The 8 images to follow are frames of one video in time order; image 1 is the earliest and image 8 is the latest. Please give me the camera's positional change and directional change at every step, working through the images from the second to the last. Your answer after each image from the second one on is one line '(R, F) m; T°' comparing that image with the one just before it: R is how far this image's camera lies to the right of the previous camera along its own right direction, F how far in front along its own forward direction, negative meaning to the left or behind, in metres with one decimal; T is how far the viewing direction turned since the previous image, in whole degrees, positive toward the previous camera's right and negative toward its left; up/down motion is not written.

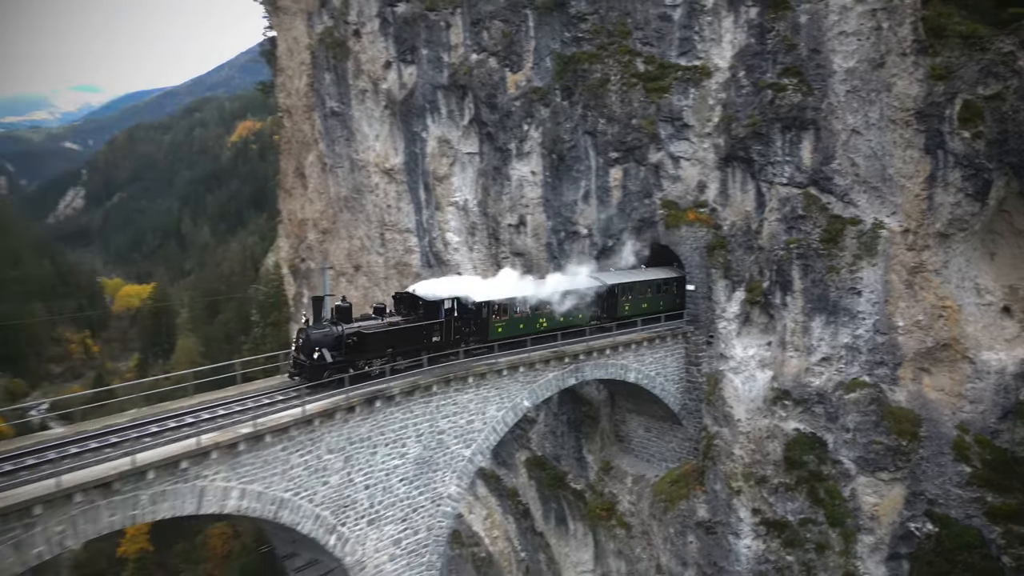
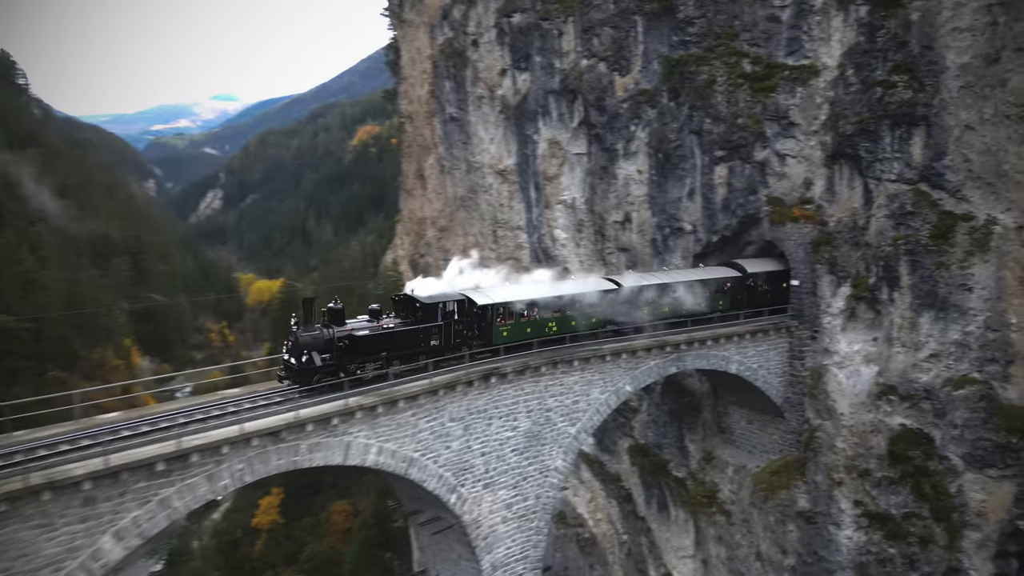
(+0.1, -1.4) m; -9°
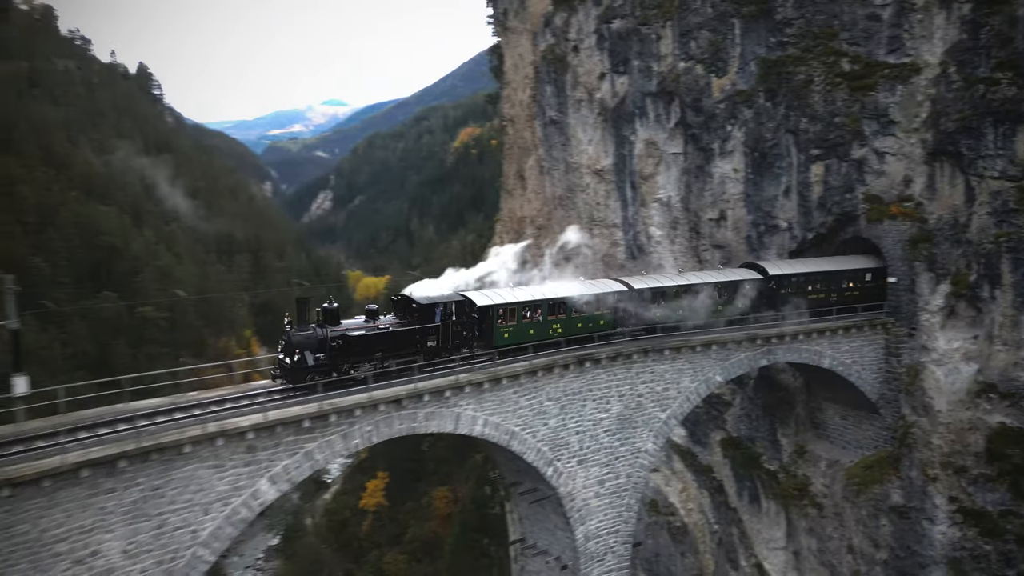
(+0.1, -1.5) m; -8°
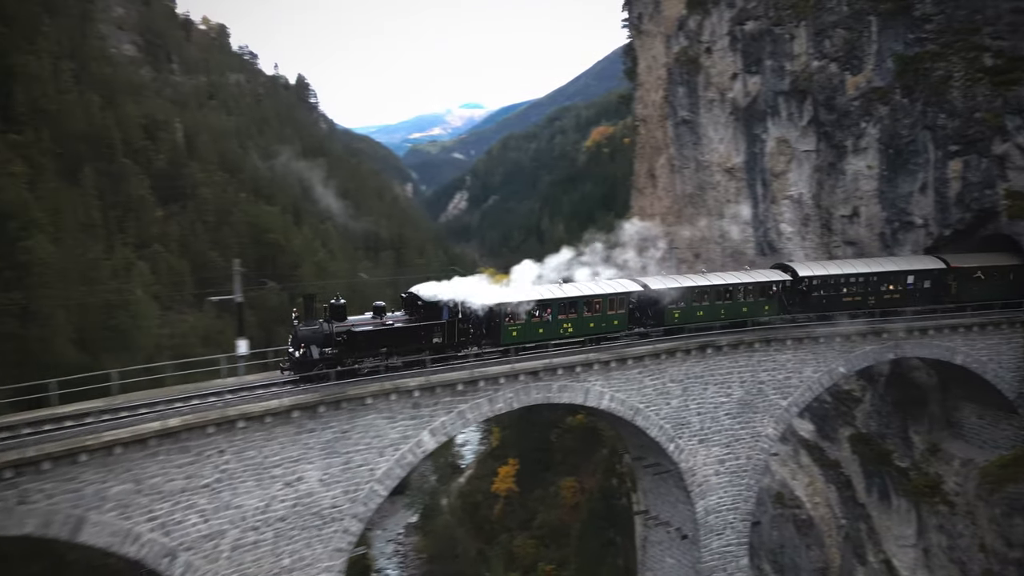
(+0.1, -2.0) m; -10°
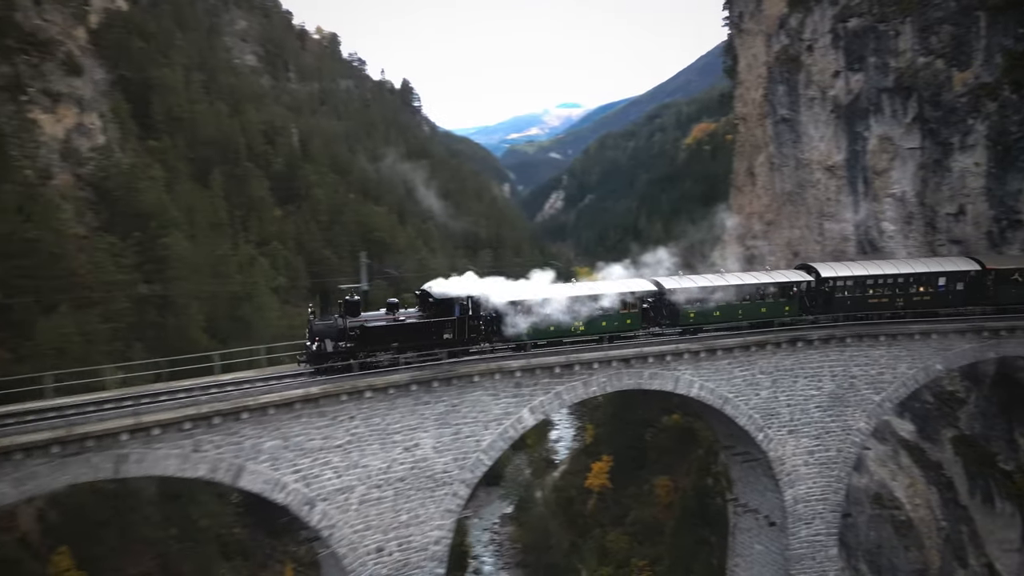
(0.0, -1.5) m; -8°
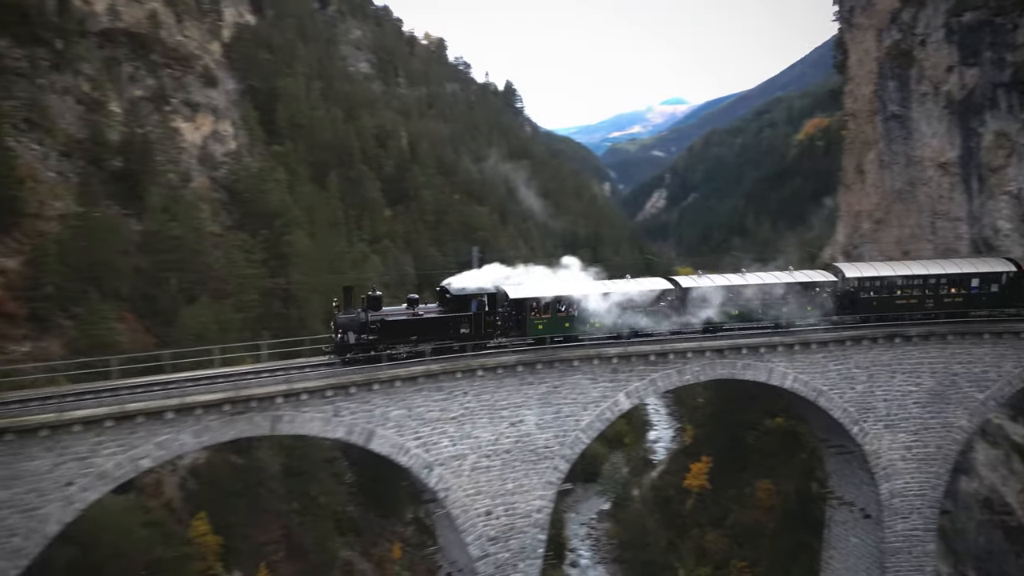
(0.0, -1.6) m; -8°
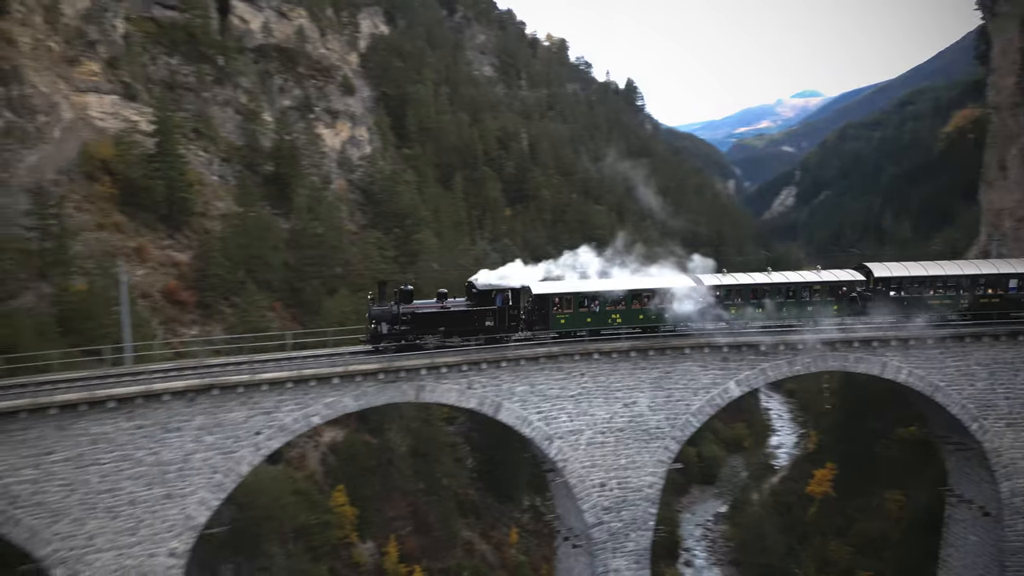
(+0.1, -1.9) m; -9°
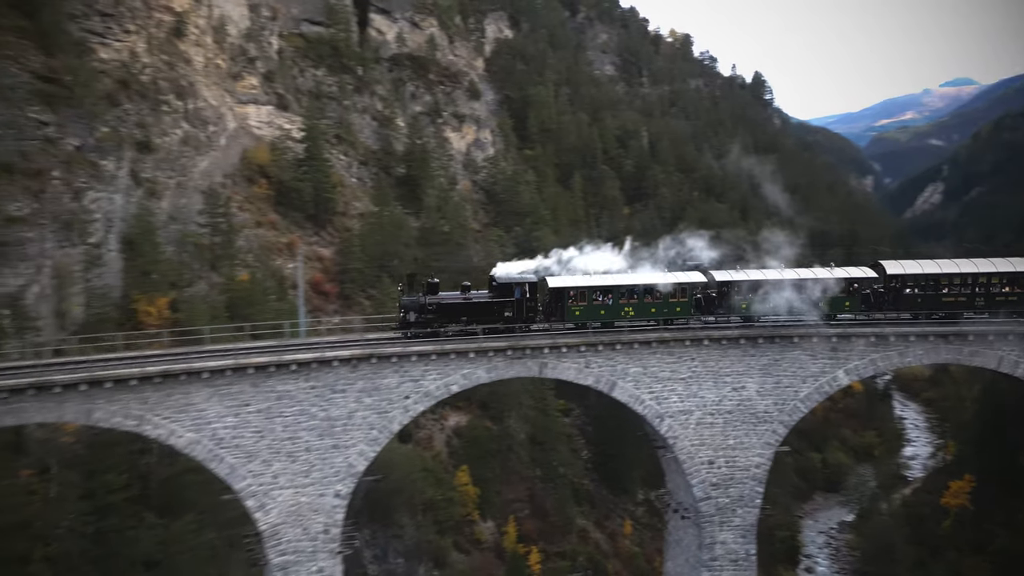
(+0.1, -2.3) m; -9°
